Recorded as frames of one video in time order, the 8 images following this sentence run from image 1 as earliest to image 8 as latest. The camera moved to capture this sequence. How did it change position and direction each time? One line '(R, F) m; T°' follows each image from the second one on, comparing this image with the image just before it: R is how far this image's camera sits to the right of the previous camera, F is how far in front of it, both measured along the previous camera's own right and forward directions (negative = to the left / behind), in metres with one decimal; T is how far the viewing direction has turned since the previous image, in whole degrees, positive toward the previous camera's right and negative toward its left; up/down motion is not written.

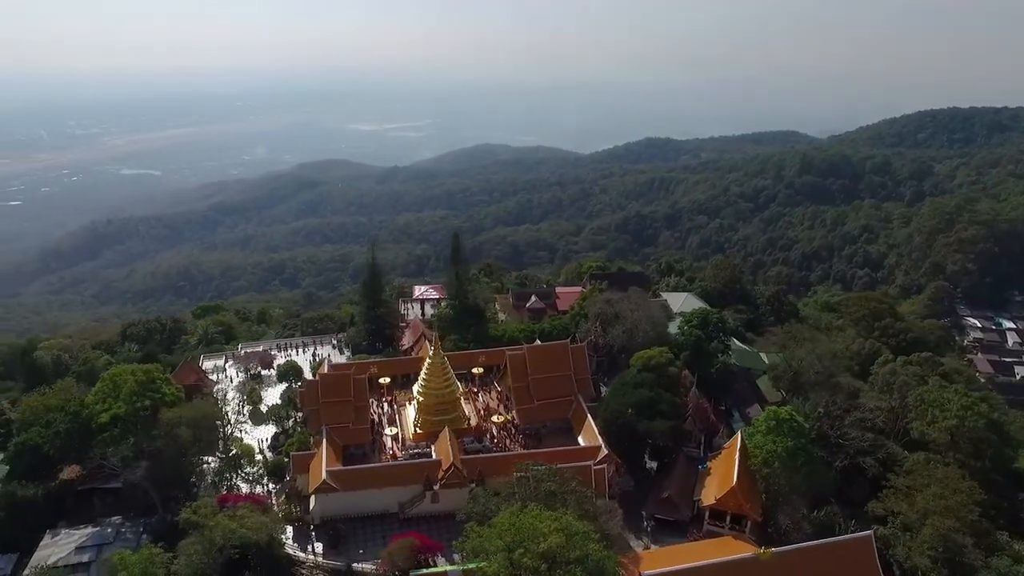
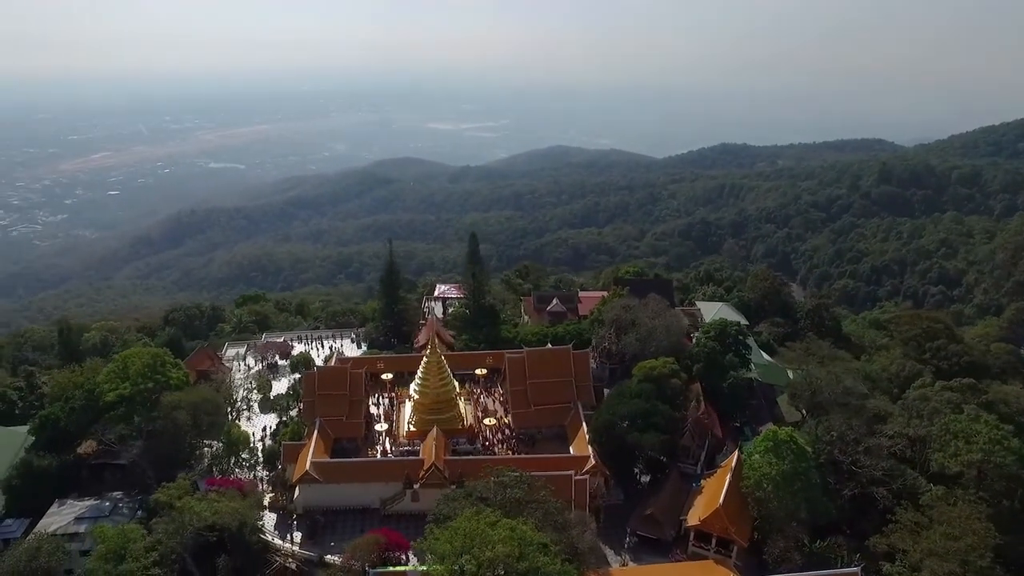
(+2.2, +0.4) m; -6°
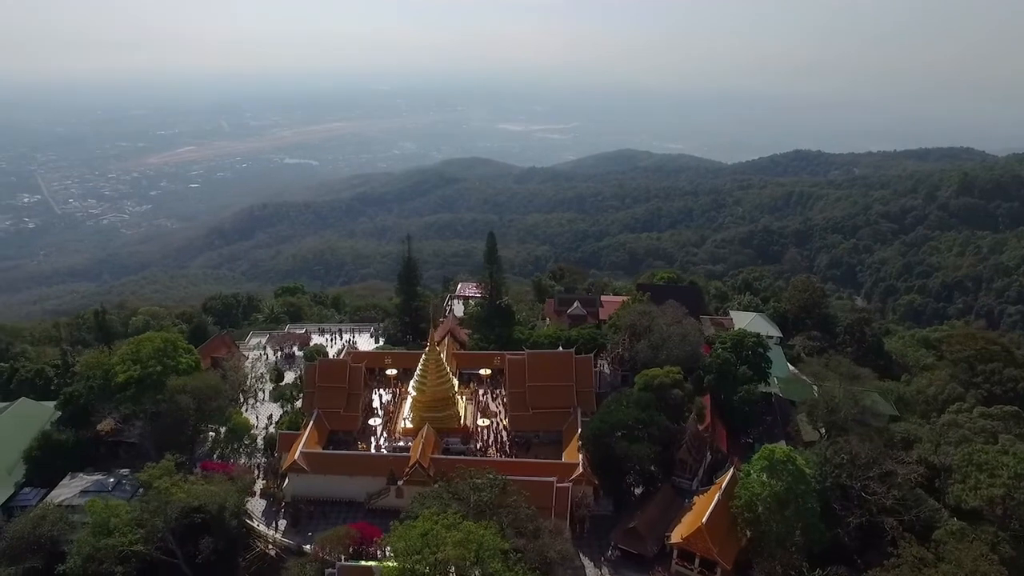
(+2.0, +0.4) m; -6°
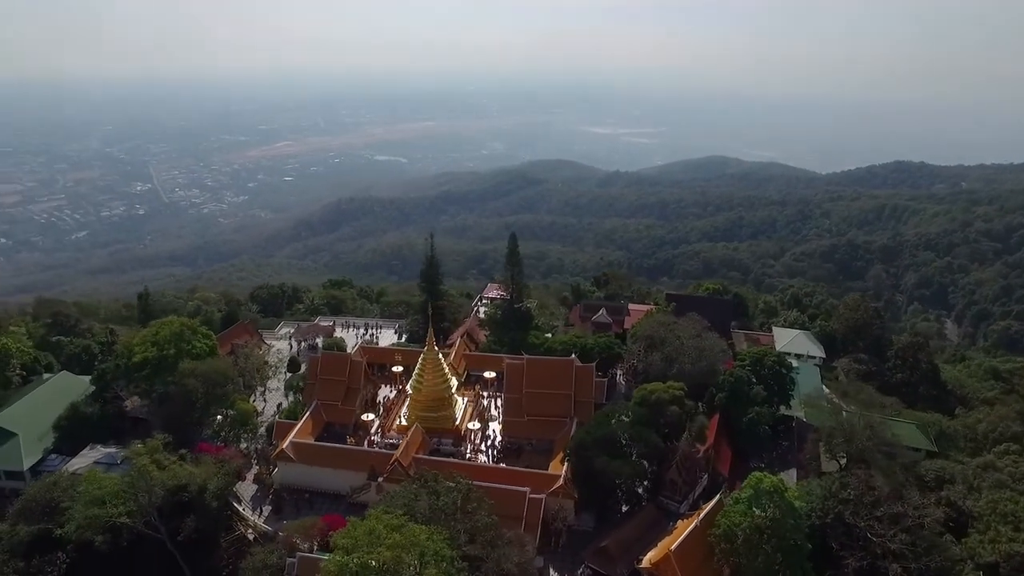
(+2.5, +0.5) m; -7°
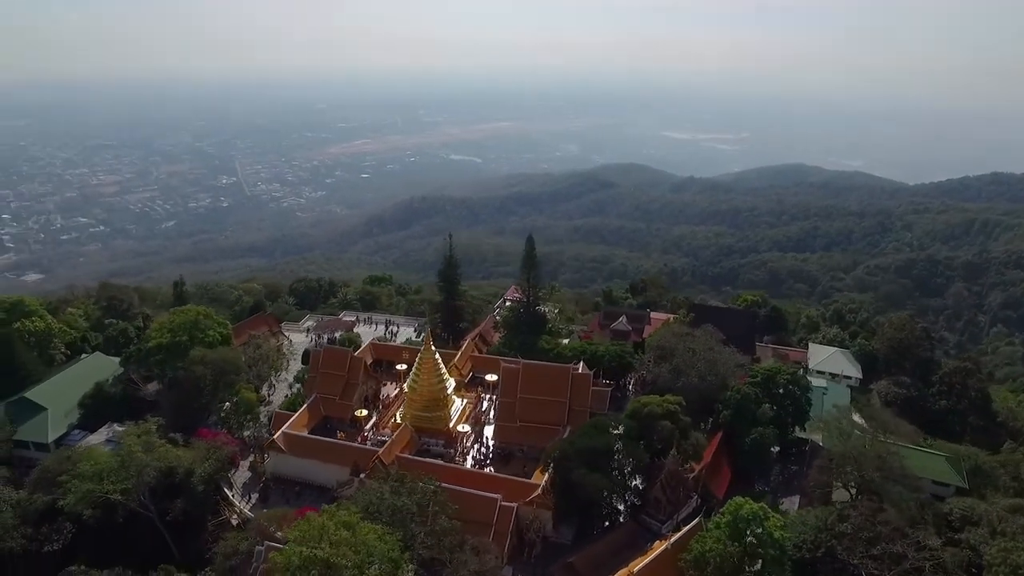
(+2.2, +0.4) m; -6°
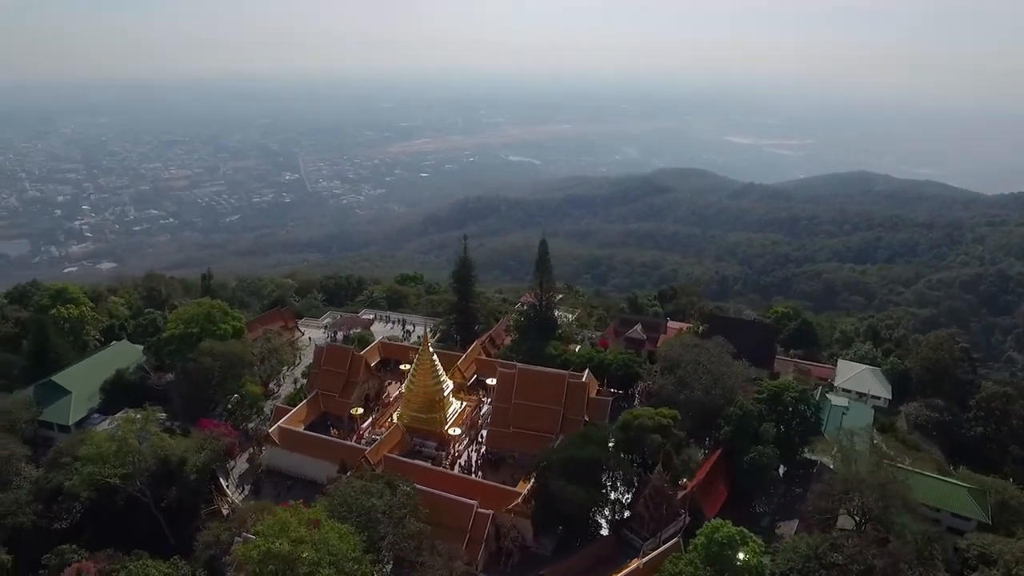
(+1.8, +0.3) m; -5°
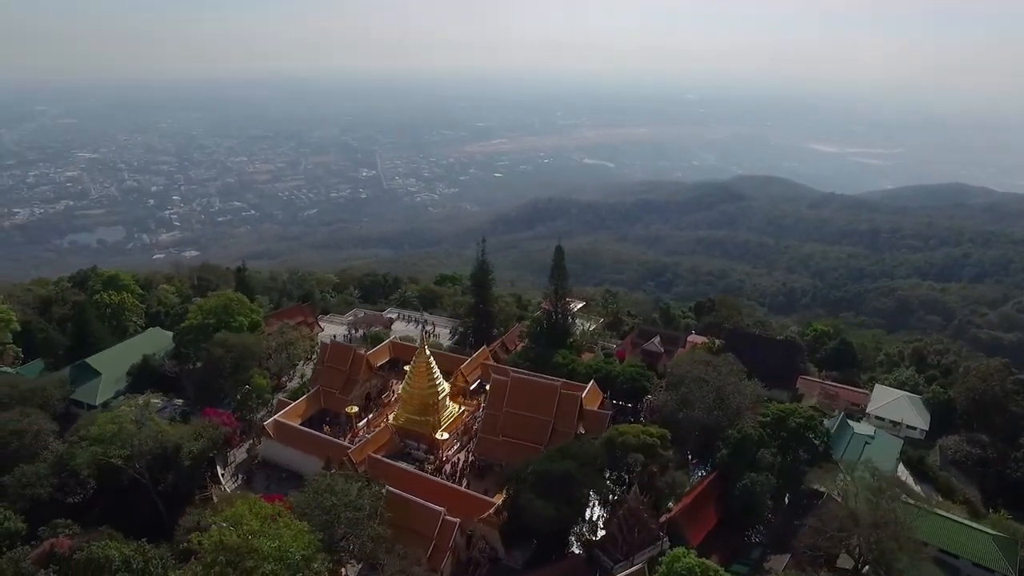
(+2.3, +0.4) m; -6°
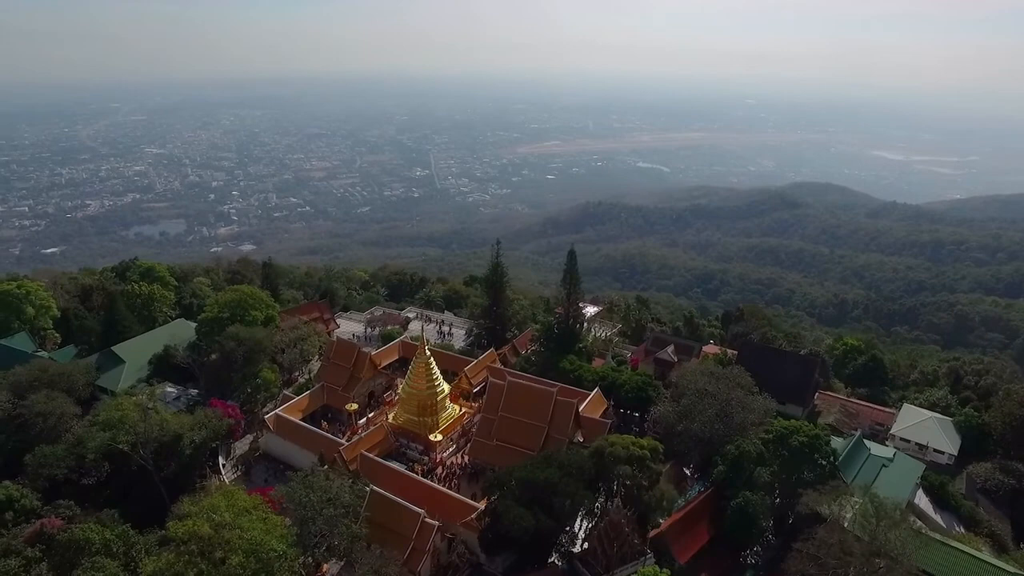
(+1.5, +0.3) m; -4°
